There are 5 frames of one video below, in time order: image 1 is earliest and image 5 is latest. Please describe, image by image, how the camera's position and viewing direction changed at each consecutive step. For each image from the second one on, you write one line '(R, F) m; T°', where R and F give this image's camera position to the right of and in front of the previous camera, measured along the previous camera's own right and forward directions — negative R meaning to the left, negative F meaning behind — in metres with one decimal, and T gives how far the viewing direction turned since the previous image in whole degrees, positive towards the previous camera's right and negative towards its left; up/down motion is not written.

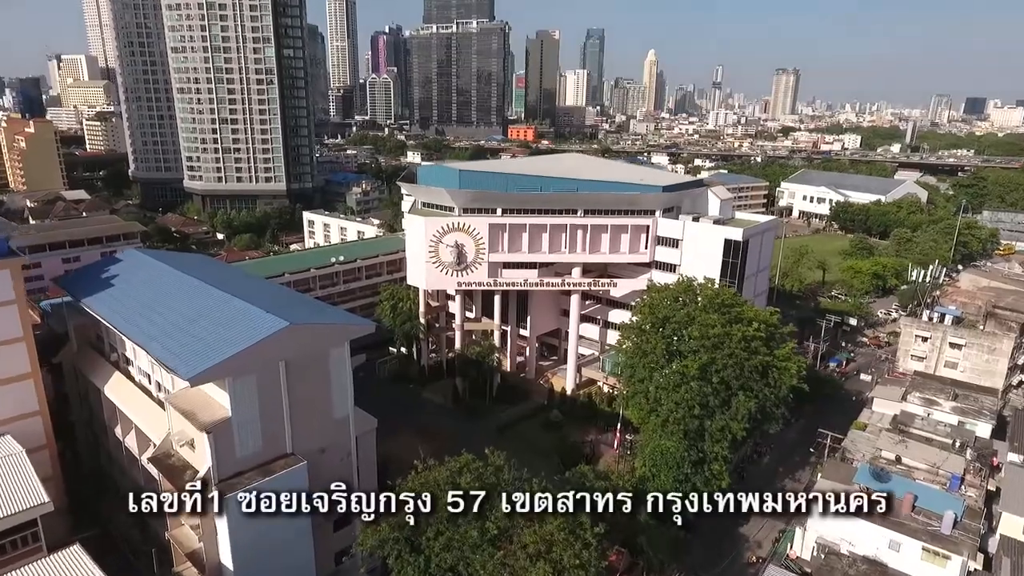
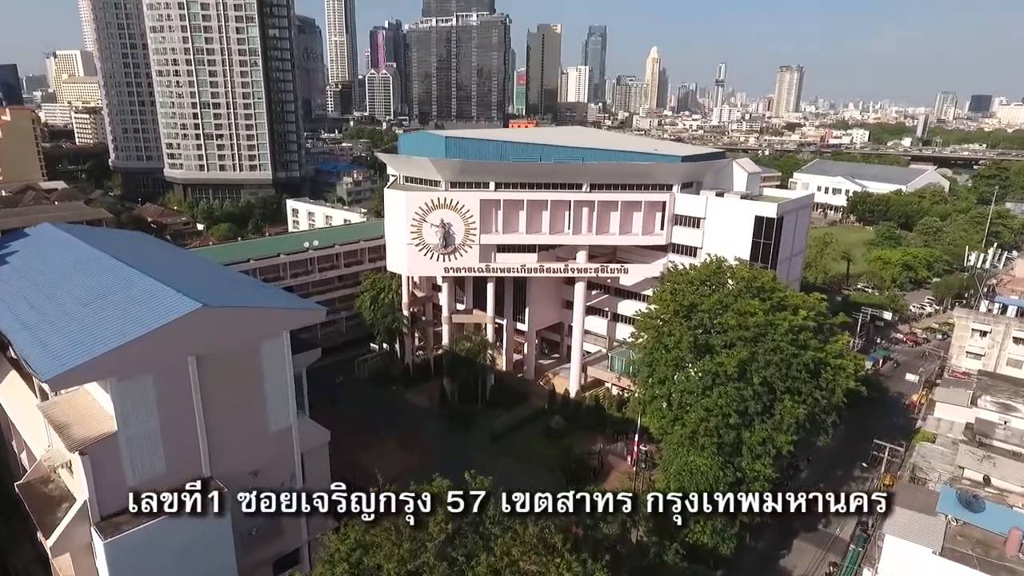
(+0.3, +4.9) m; 0°
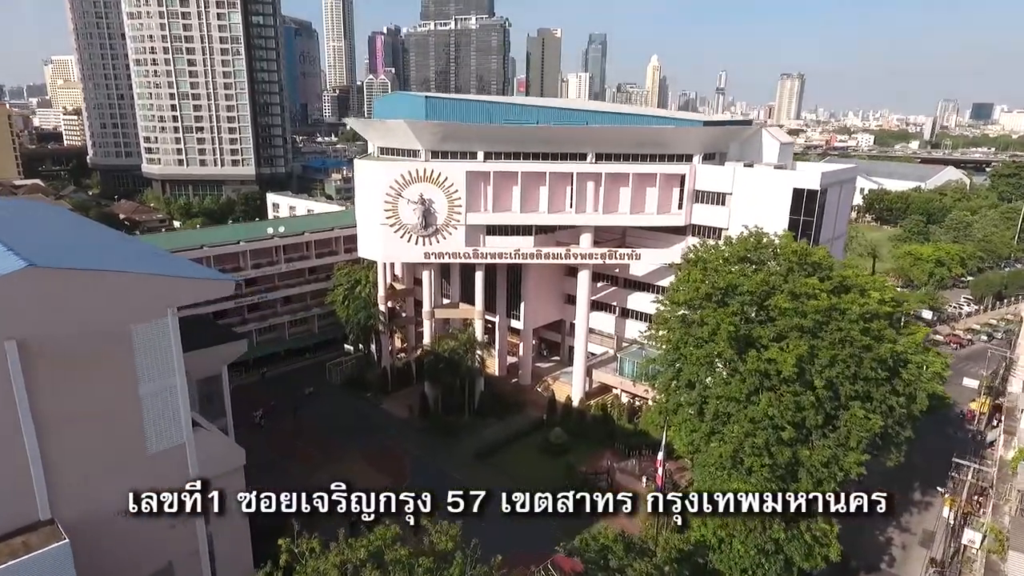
(+0.4, +4.8) m; 0°
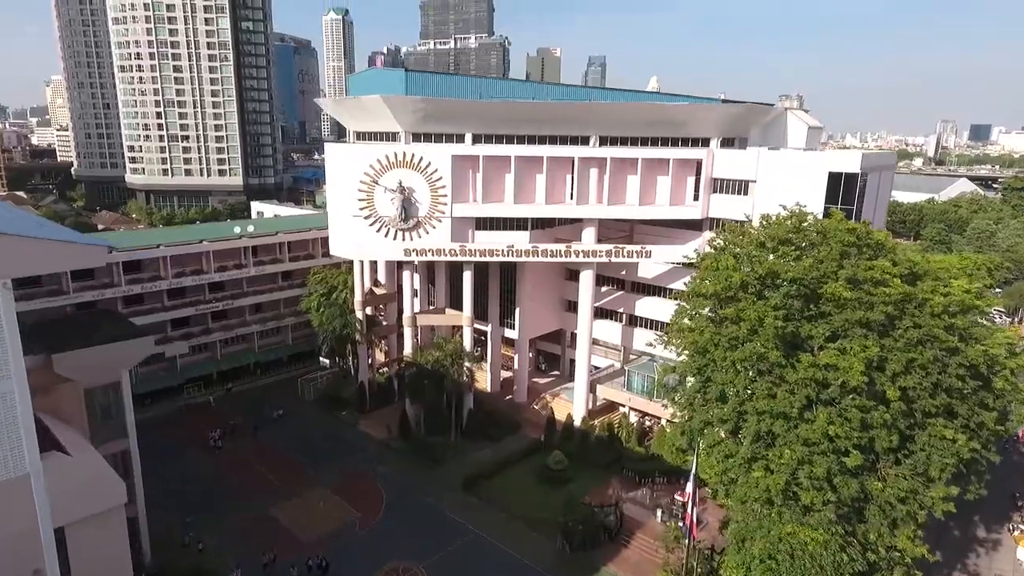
(+0.3, +3.4) m; 0°
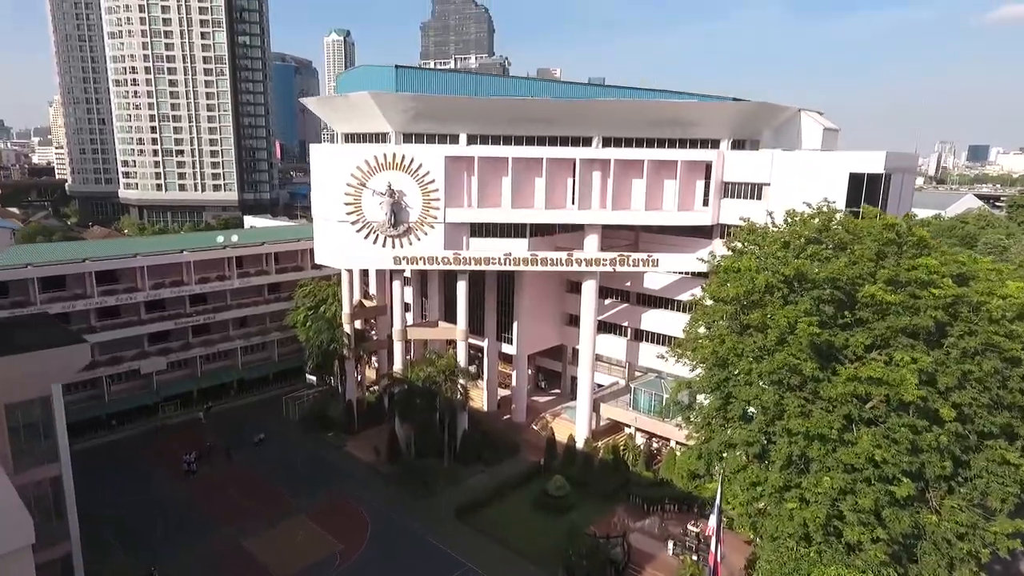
(+0.1, +1.6) m; 0°
